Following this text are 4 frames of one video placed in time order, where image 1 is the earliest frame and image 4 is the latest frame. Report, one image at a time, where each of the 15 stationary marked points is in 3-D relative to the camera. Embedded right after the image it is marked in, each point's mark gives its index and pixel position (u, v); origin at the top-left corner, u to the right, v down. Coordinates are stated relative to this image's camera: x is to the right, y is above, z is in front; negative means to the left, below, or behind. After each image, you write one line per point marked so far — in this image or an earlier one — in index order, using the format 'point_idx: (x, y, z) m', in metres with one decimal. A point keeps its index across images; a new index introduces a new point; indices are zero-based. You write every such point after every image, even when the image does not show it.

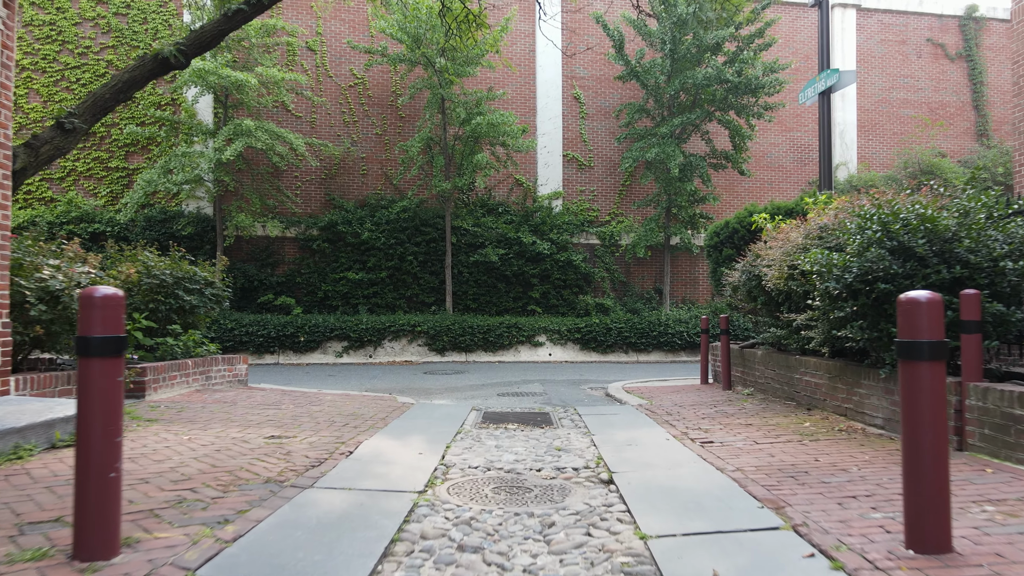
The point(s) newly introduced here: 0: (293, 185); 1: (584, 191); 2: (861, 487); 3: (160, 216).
0: (-5.9, +2.8, +17.0) m
1: (+2.1, +2.8, +18.3) m
2: (+1.9, -1.1, +3.5) m
3: (-8.8, +1.8, +15.7) m
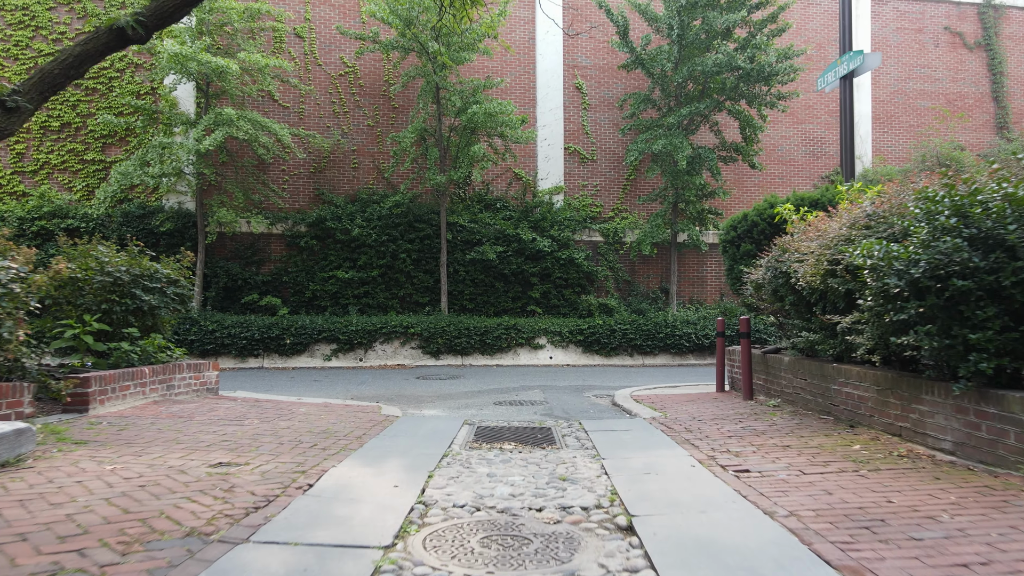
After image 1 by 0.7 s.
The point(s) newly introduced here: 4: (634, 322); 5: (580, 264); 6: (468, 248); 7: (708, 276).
0: (-6.0, +2.8, +16.1) m
1: (+2.1, +2.9, +17.4) m
2: (+1.9, -1.1, +2.6) m
3: (-8.8, +1.8, +14.9) m
4: (+3.0, -0.8, +15.4) m
5: (+1.7, +0.6, +16.2) m
6: (-1.1, +1.0, +16.1) m
7: (+5.5, +0.3, +17.6) m
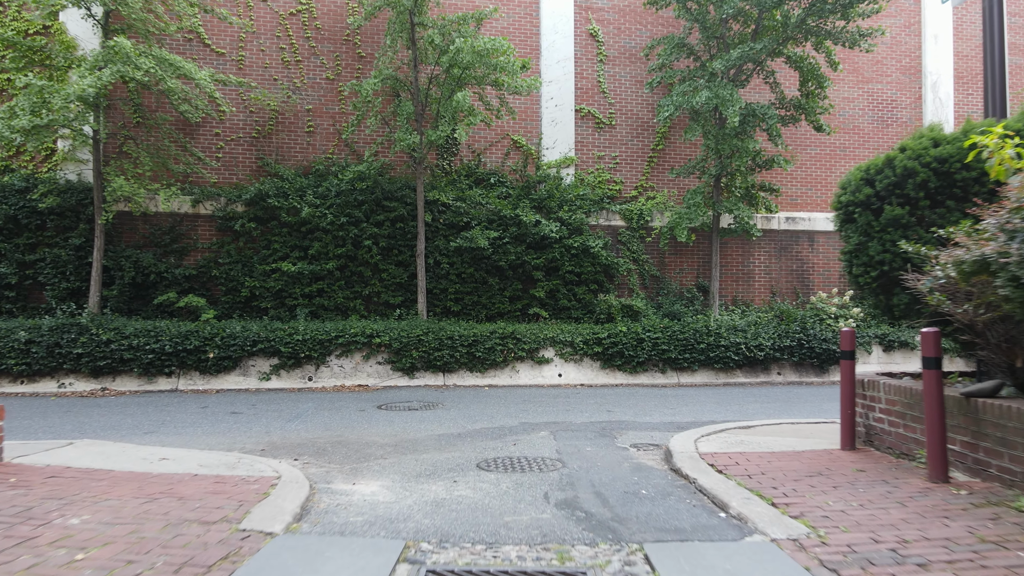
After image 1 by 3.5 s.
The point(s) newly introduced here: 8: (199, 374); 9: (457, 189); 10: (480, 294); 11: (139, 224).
0: (-6.0, +2.9, +12.6) m
1: (+2.0, +2.9, +13.9) m
2: (+1.9, -1.0, -0.9) m
3: (-8.9, +1.9, +11.3) m
4: (+2.9, -0.8, +11.9) m
5: (+1.7, +0.7, +12.6) m
6: (-1.2, +1.1, +12.5) m
7: (+5.4, +0.4, +14.0) m
8: (-5.3, -1.5, +10.7) m
9: (-1.1, +2.0, +12.7) m
10: (-0.6, -0.1, +12.7) m
11: (-7.2, +1.2, +12.2) m
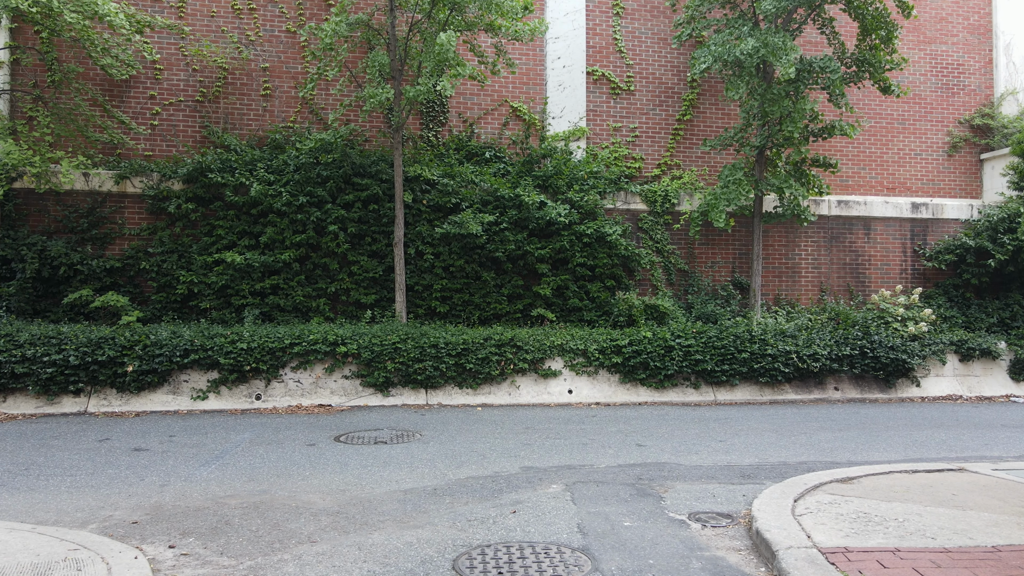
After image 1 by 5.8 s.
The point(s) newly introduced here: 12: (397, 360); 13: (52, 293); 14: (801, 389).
0: (-6.0, +2.9, +10.3) m
1: (+2.0, +3.0, +11.6) m
2: (+1.9, -0.9, -3.2) m
3: (-8.9, +1.9, +9.1) m
4: (+2.9, -0.7, +9.6) m
5: (+1.7, +0.7, +10.4) m
6: (-1.2, +1.2, +10.3) m
7: (+5.4, +0.4, +11.8) m
8: (-5.3, -1.4, +8.4) m
9: (-1.1, +2.1, +10.4) m
10: (-0.7, -0.1, +10.4) m
11: (-7.2, +1.3, +9.9) m
12: (-1.6, -1.0, +8.9) m
13: (-7.0, -0.1, +9.5) m
14: (+4.5, -1.6, +9.8) m
